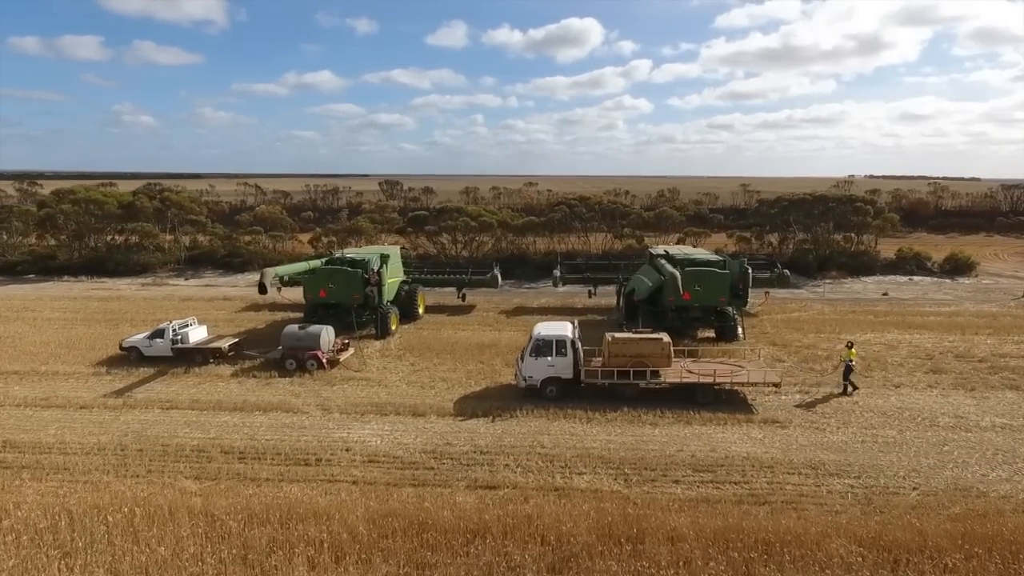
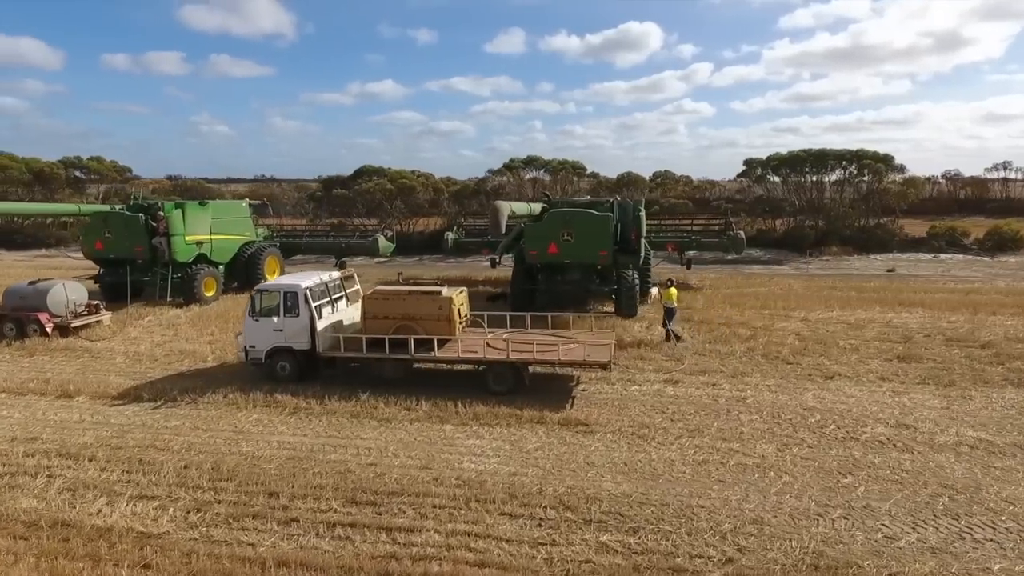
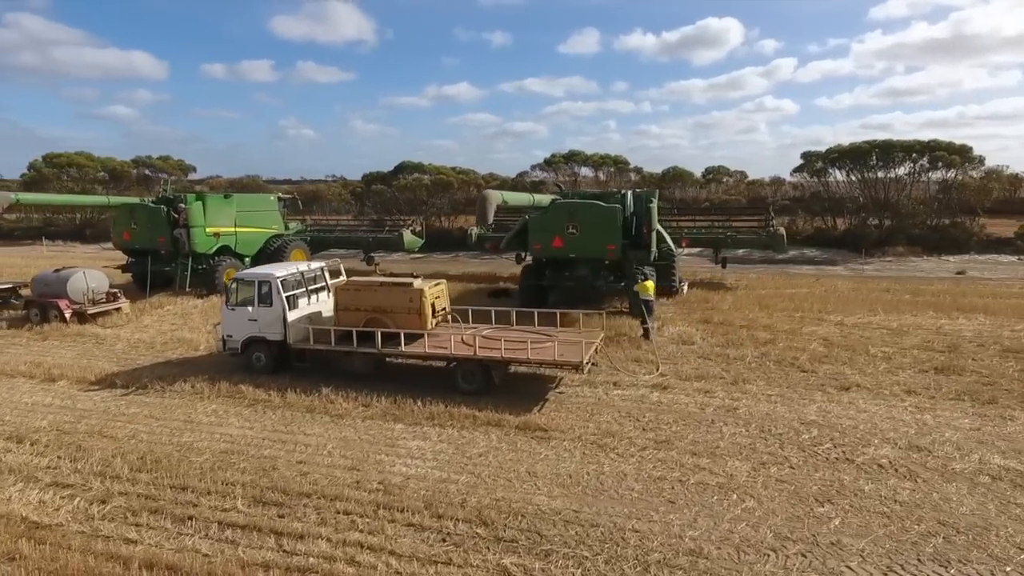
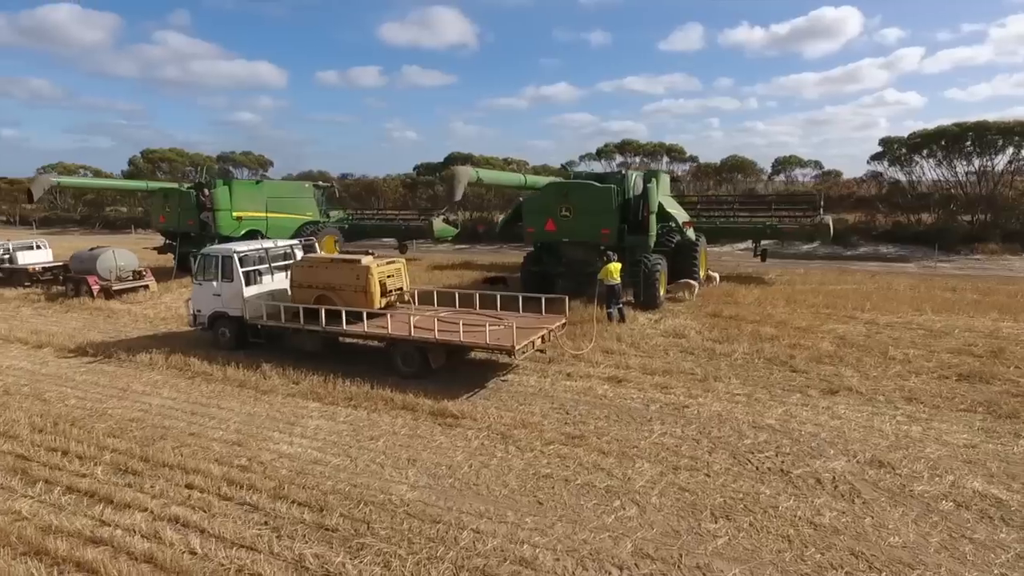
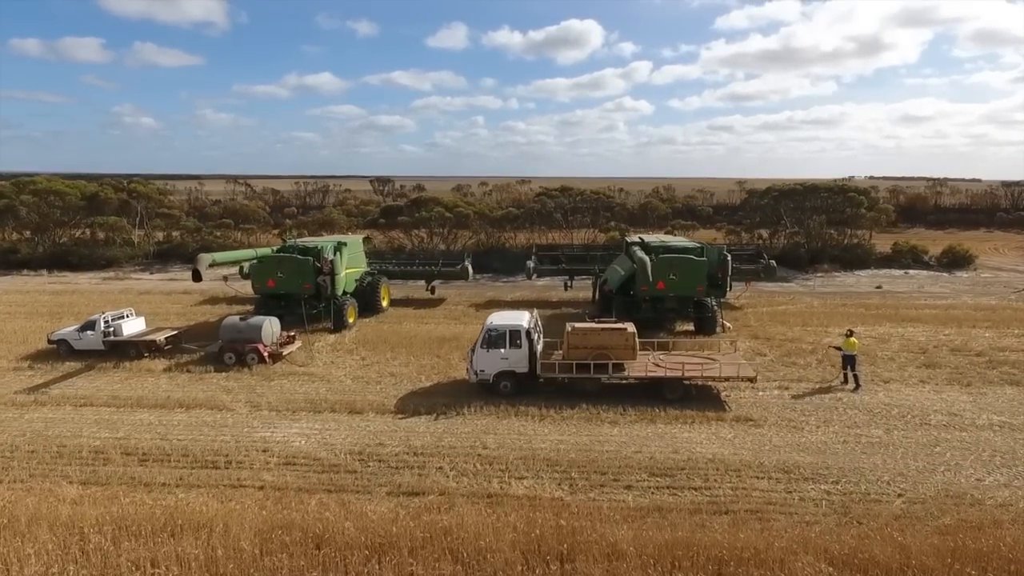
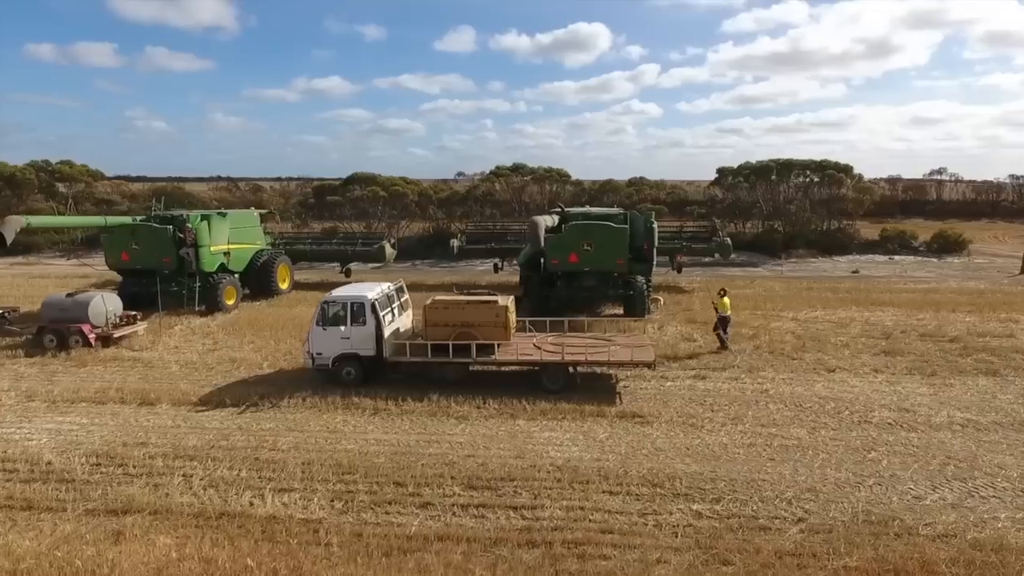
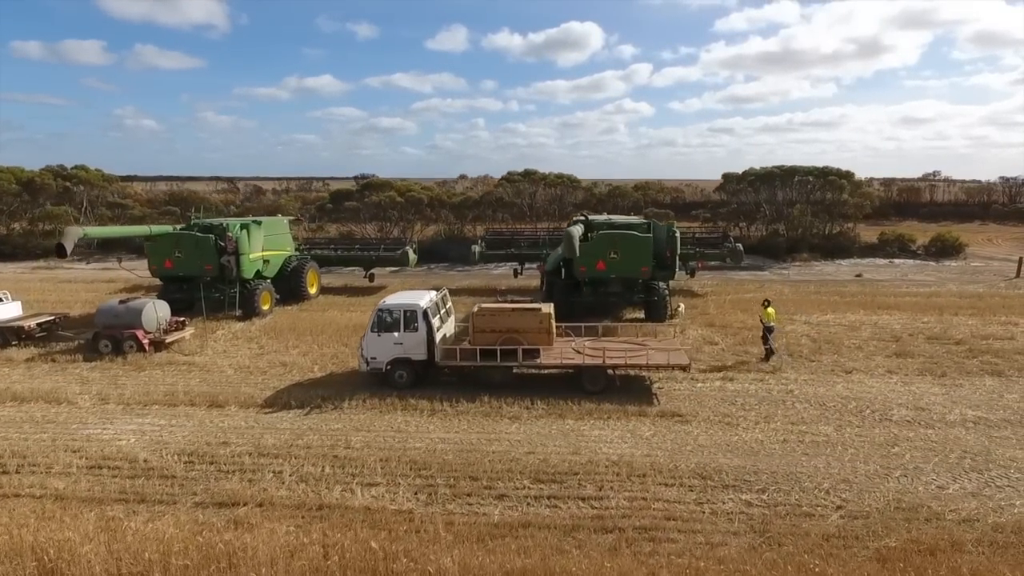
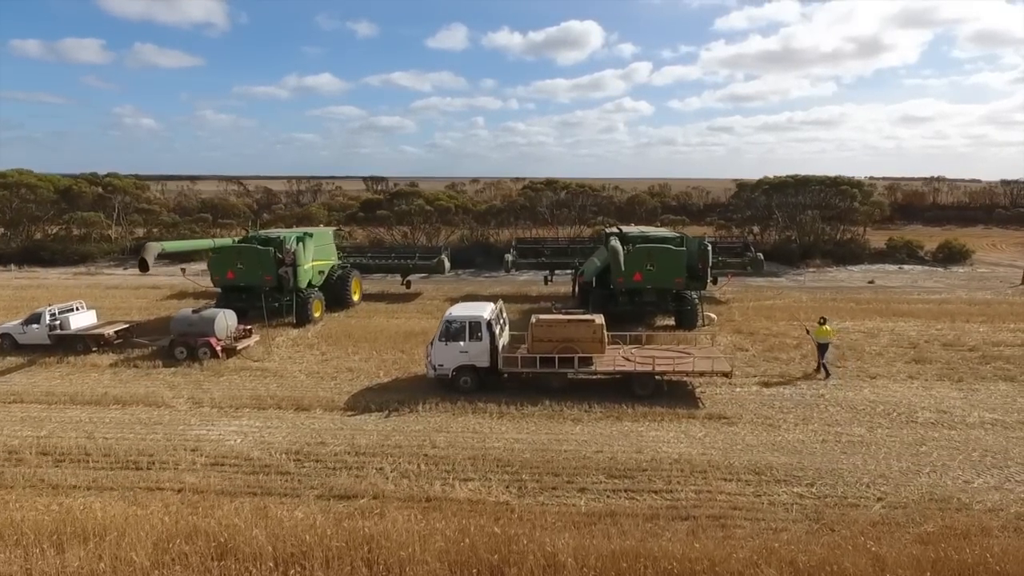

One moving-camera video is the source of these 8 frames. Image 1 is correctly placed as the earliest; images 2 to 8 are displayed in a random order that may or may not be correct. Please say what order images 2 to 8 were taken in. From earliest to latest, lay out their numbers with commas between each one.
5, 8, 7, 6, 2, 3, 4
